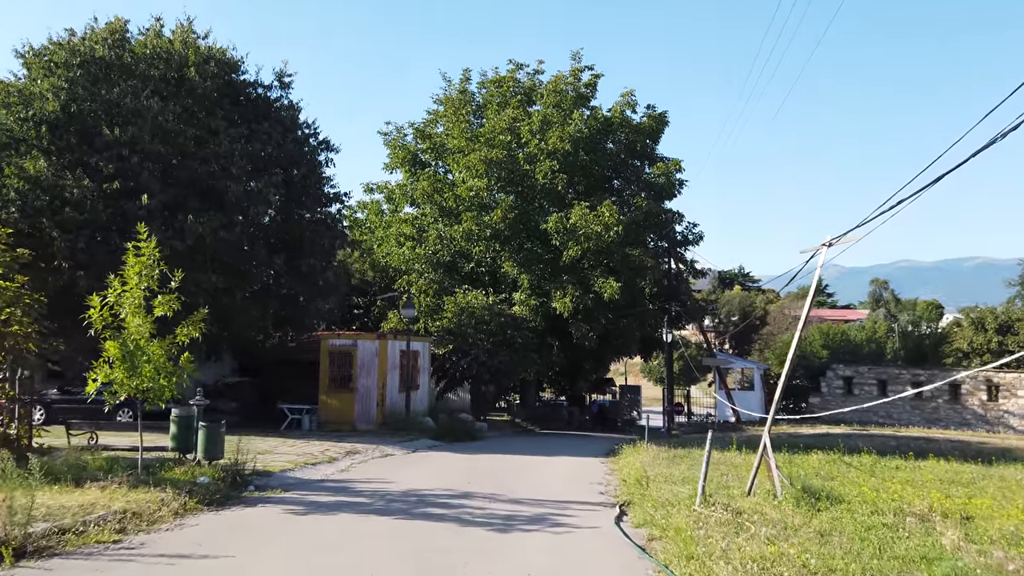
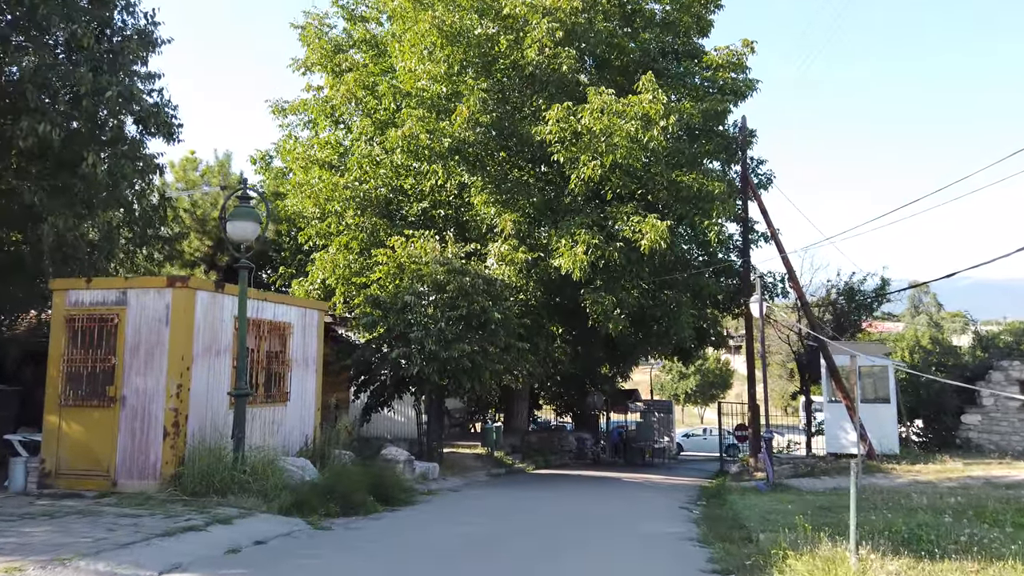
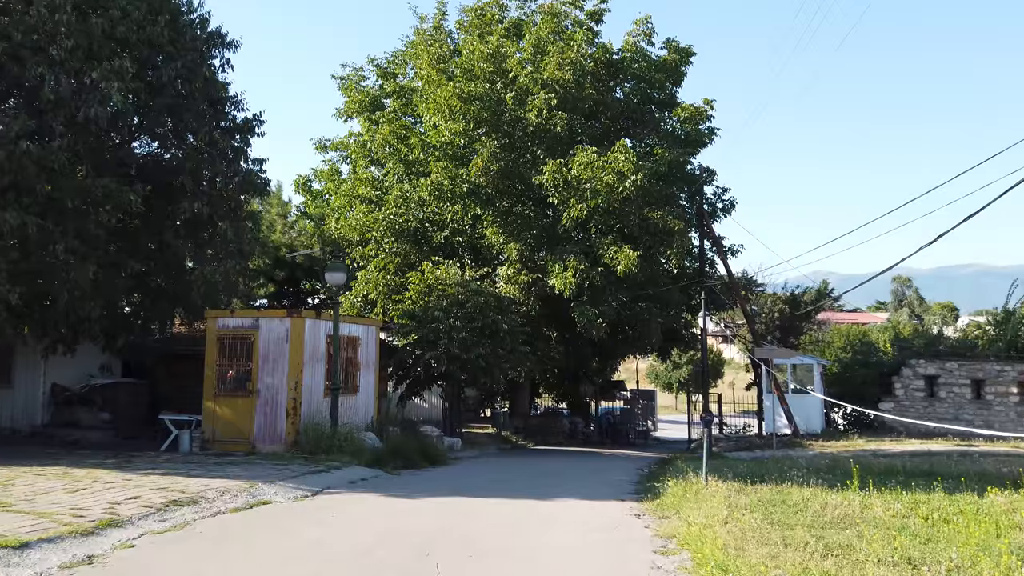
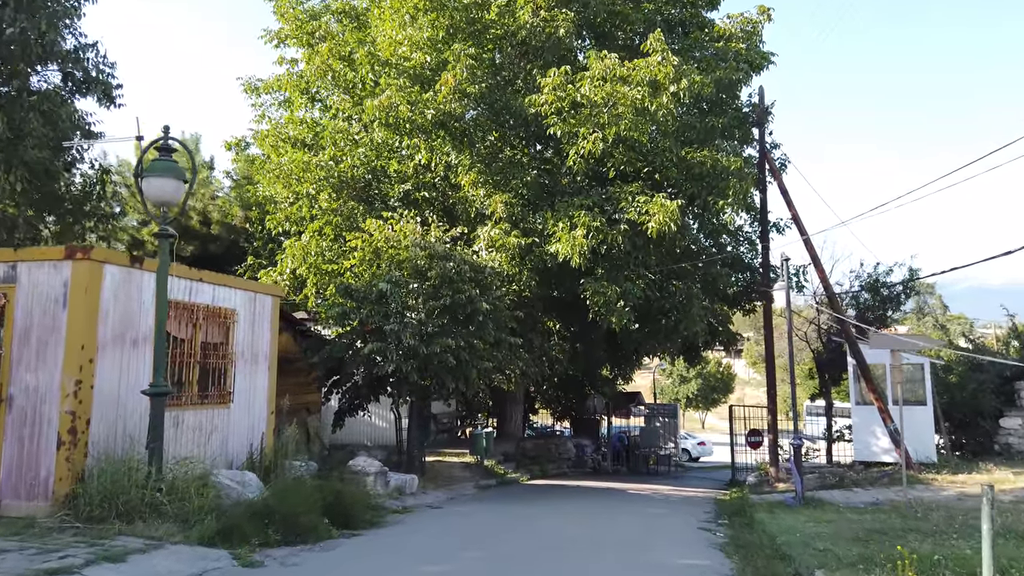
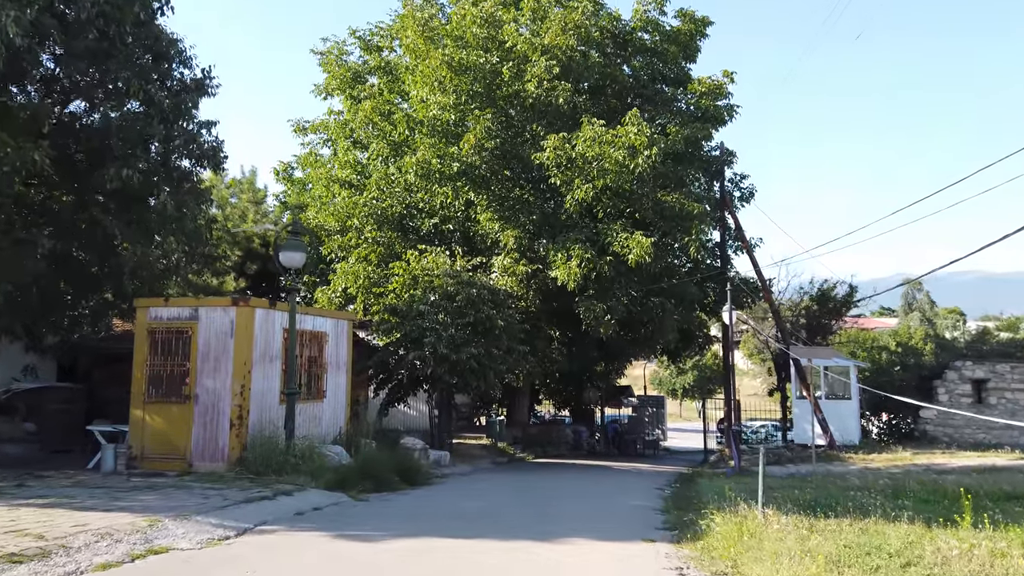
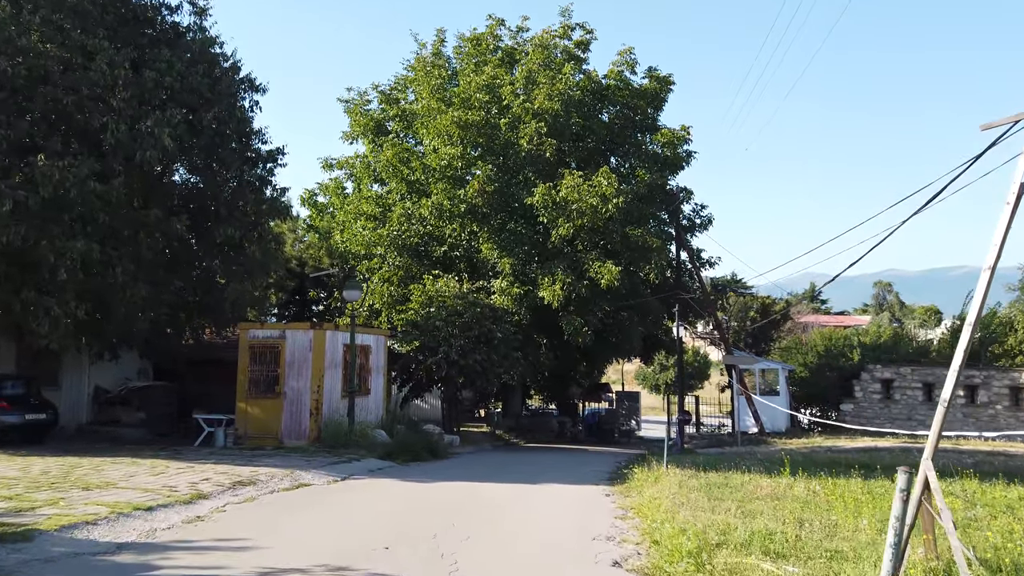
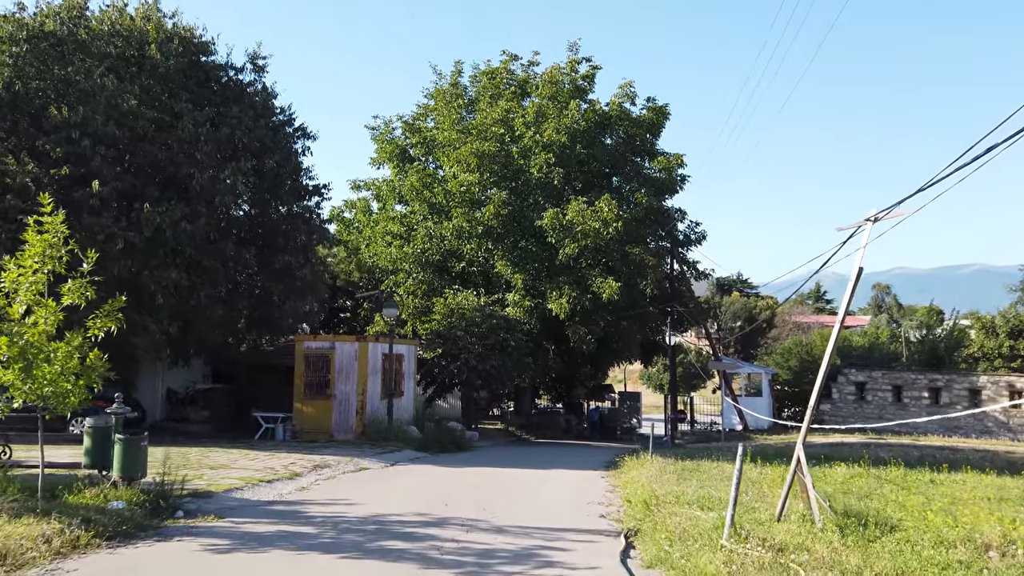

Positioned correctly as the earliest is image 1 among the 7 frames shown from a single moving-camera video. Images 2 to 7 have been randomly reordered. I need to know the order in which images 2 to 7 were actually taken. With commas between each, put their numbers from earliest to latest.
7, 6, 3, 5, 2, 4
